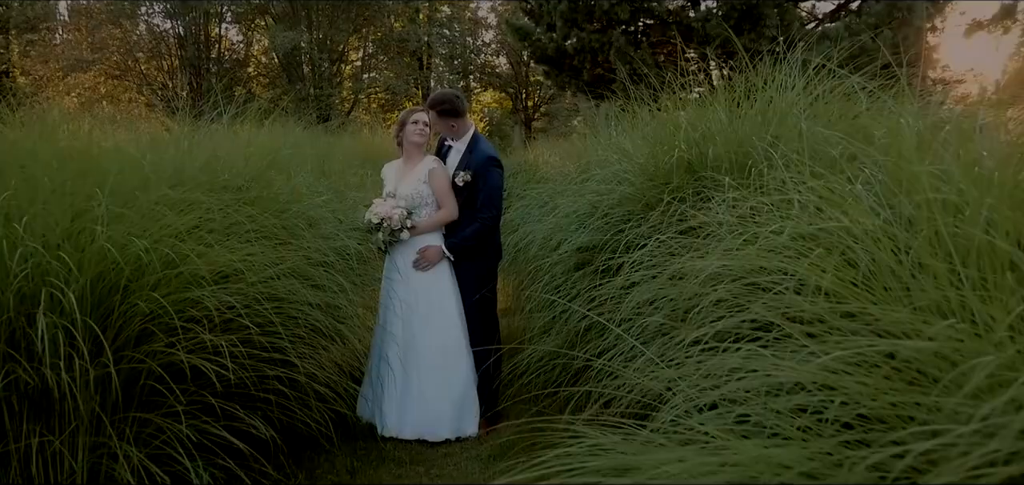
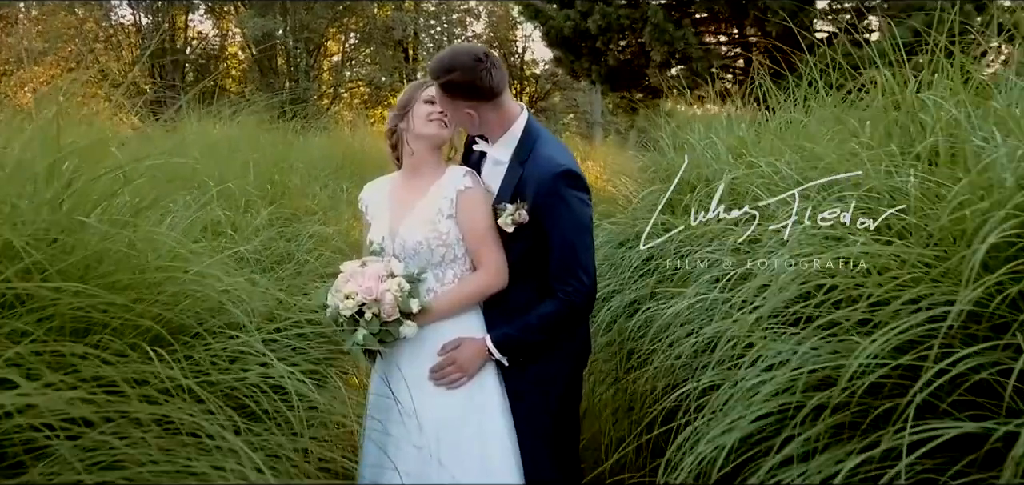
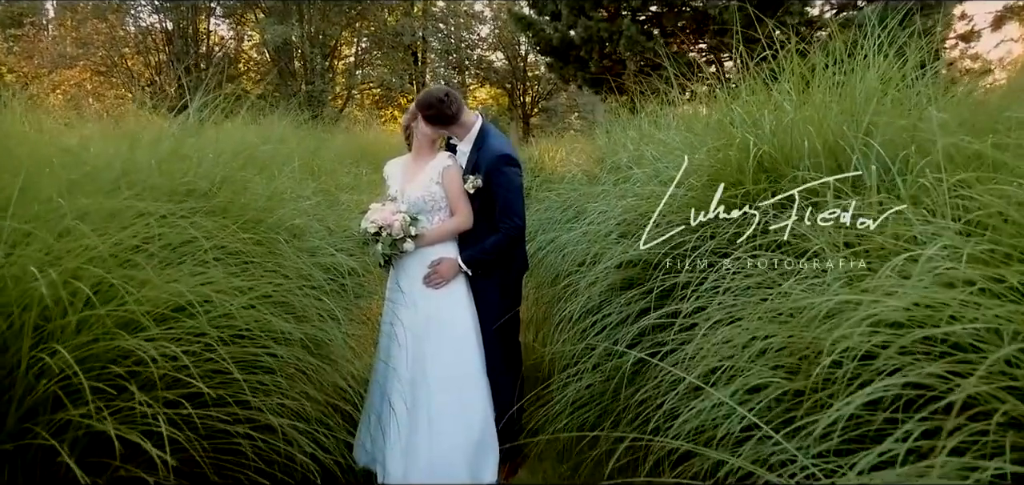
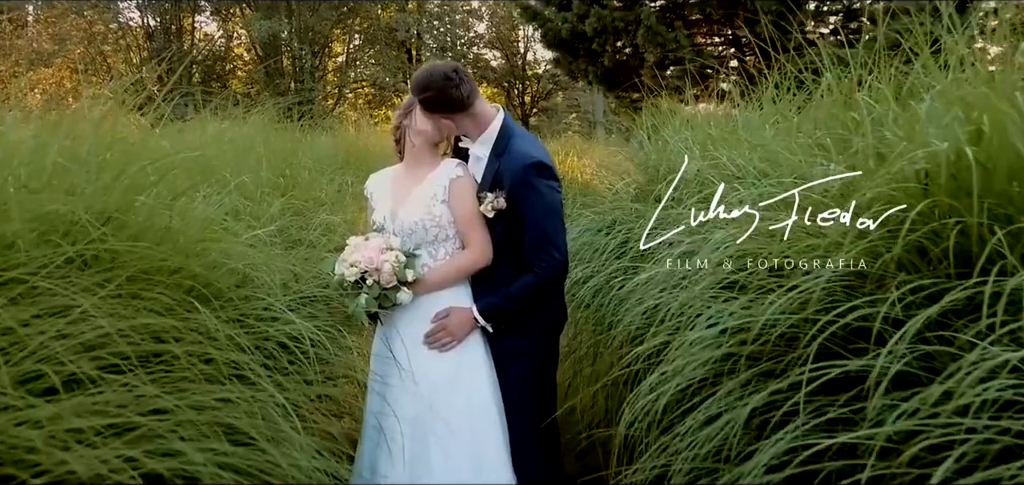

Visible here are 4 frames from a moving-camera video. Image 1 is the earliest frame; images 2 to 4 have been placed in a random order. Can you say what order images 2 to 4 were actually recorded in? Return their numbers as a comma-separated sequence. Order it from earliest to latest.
3, 4, 2
